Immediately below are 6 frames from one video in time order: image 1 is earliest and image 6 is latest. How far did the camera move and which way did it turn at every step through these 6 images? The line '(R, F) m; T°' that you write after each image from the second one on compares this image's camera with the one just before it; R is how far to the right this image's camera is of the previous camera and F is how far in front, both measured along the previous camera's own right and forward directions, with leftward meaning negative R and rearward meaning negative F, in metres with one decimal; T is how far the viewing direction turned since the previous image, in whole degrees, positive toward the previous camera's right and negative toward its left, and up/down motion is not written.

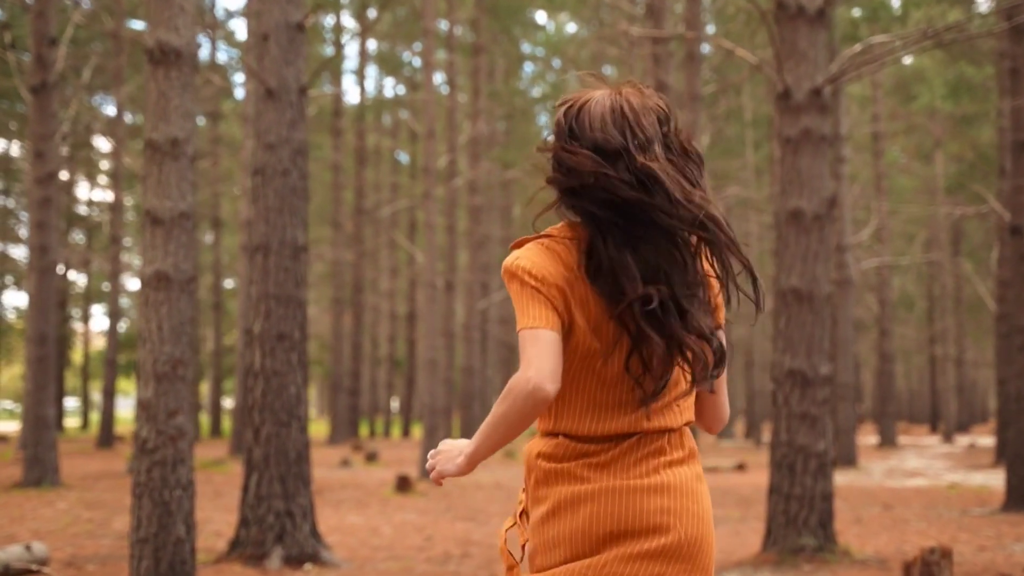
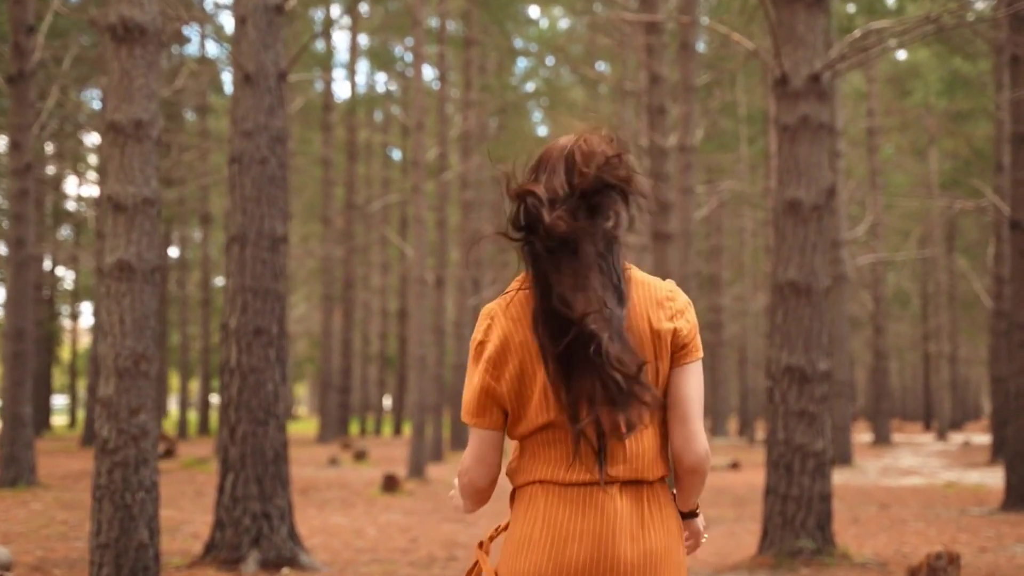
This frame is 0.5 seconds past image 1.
(0.0, +0.3) m; 0°
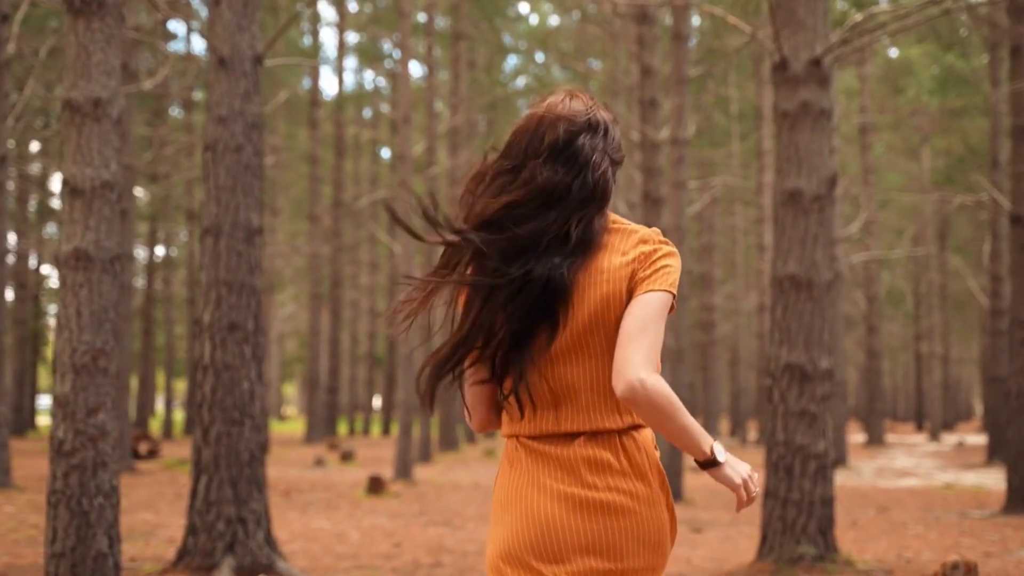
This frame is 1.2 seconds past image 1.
(0.0, +0.3) m; 0°
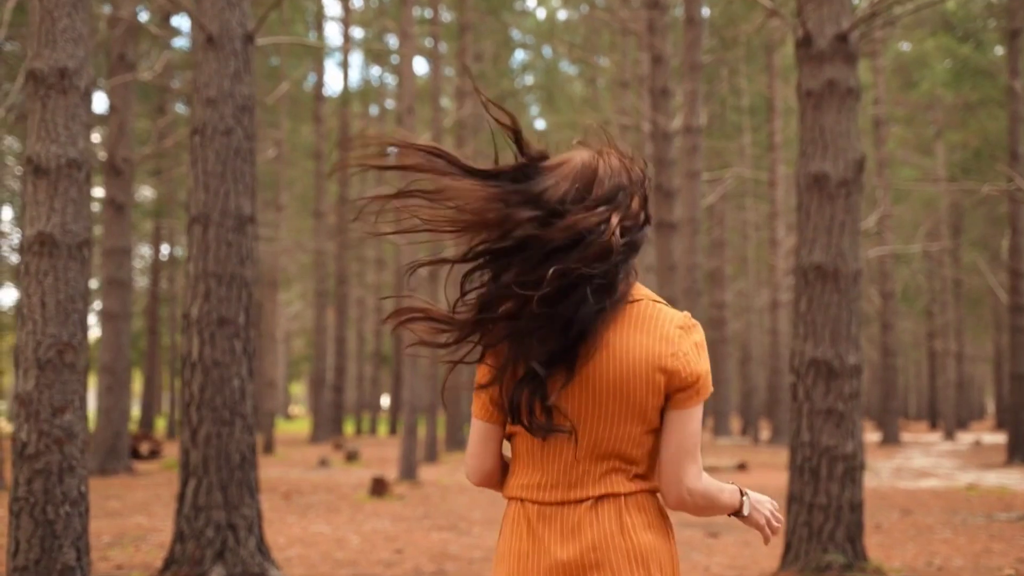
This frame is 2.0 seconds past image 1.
(0.0, +0.4) m; 0°
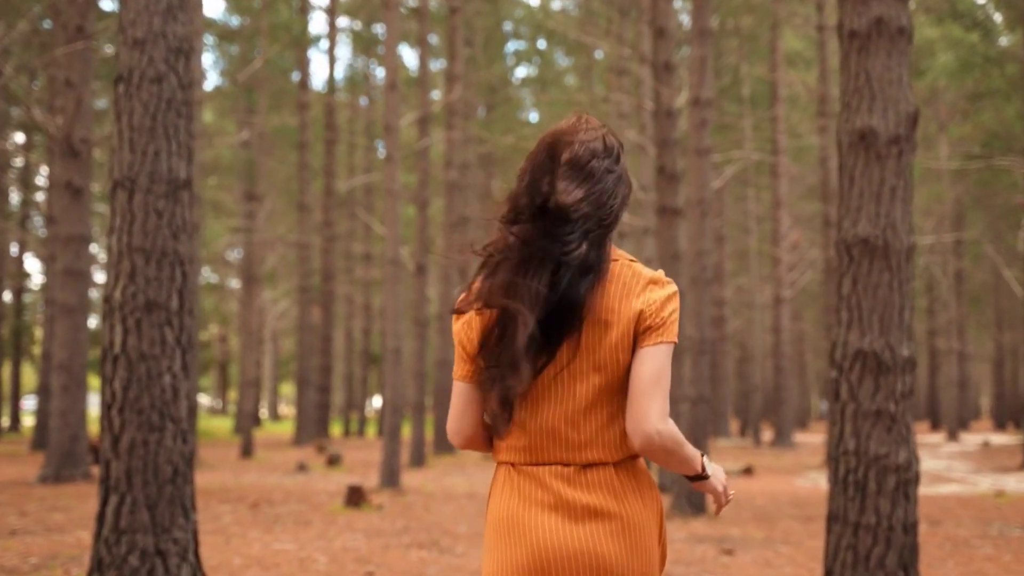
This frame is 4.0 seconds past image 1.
(0.0, +1.1) m; 0°
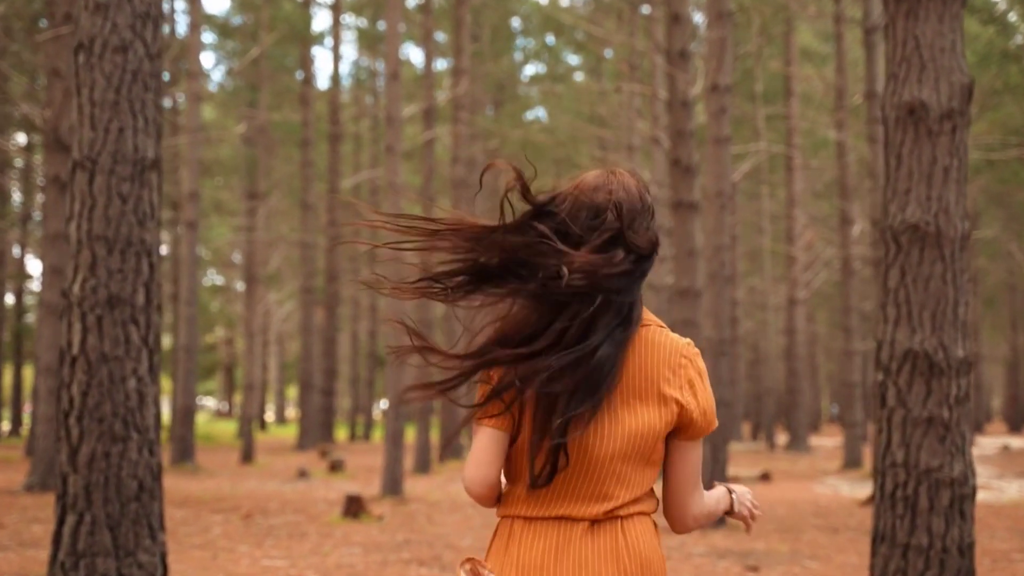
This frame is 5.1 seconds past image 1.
(0.0, +0.6) m; 0°
